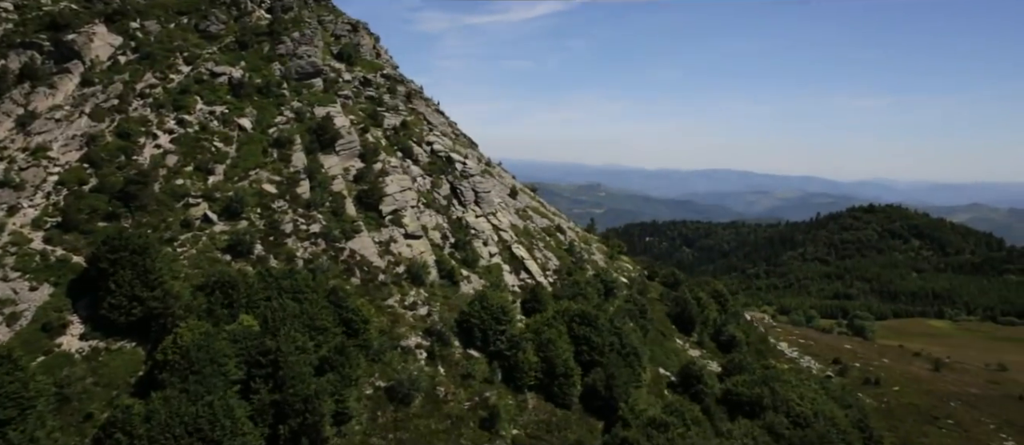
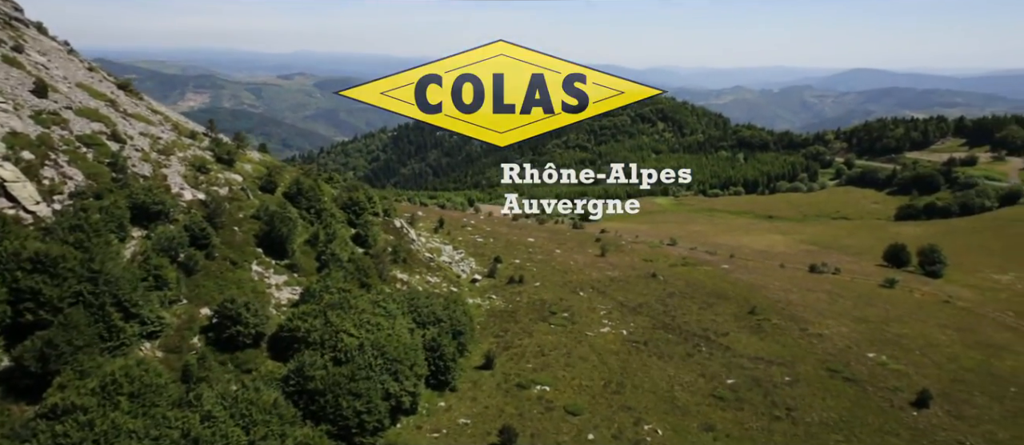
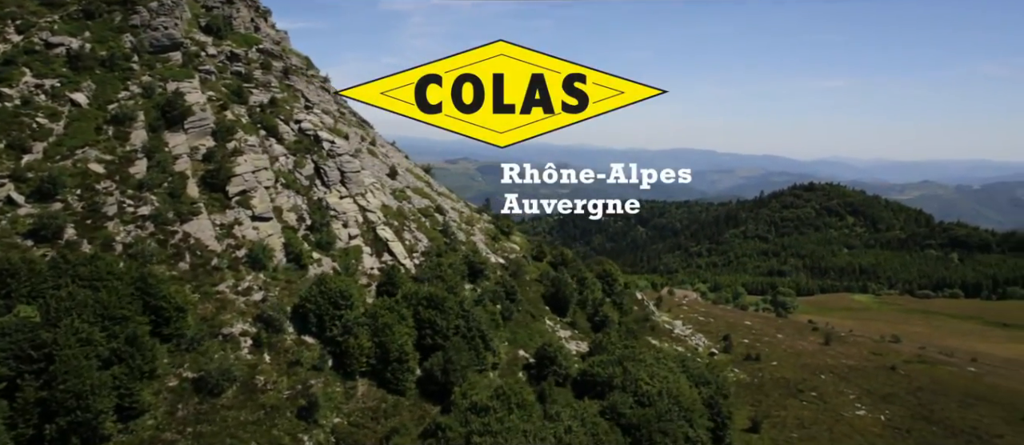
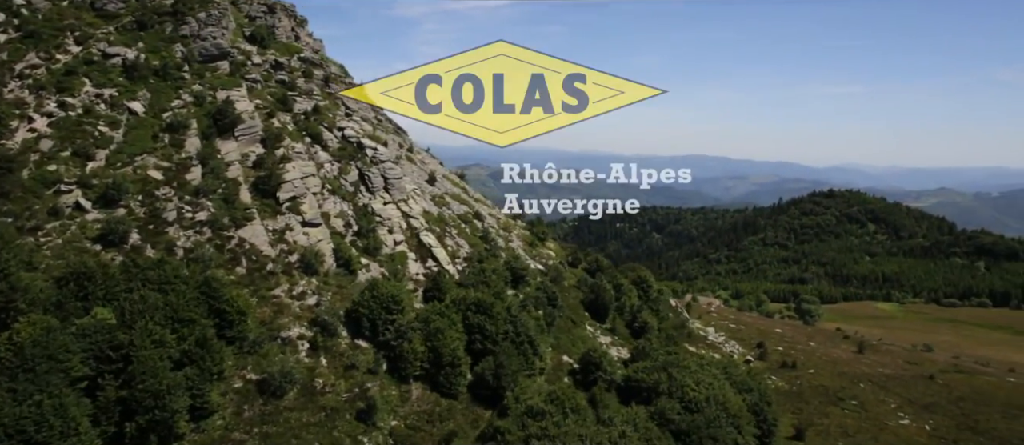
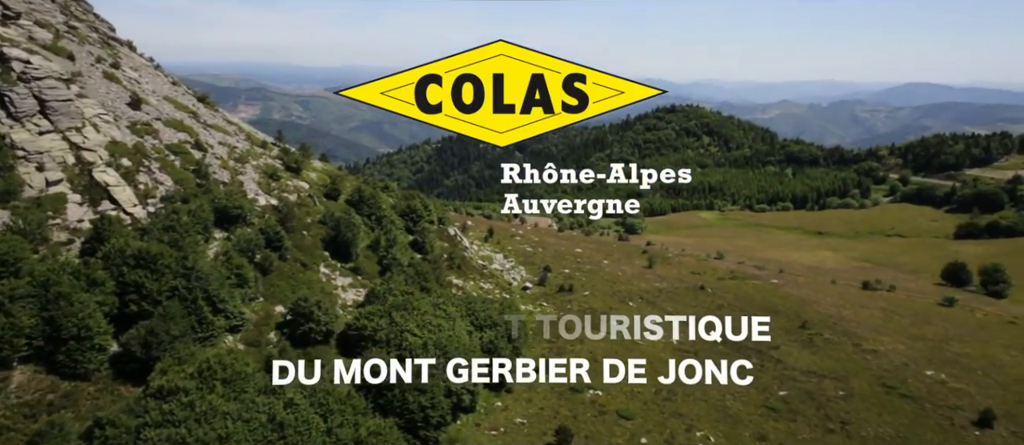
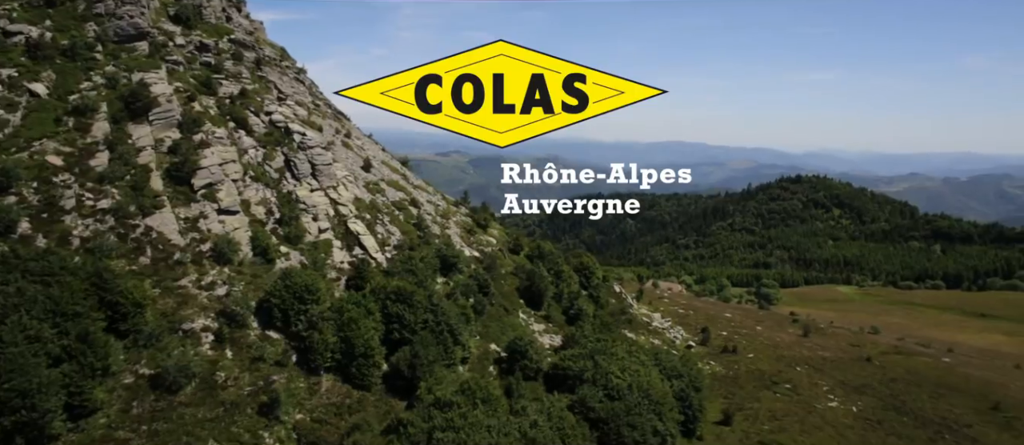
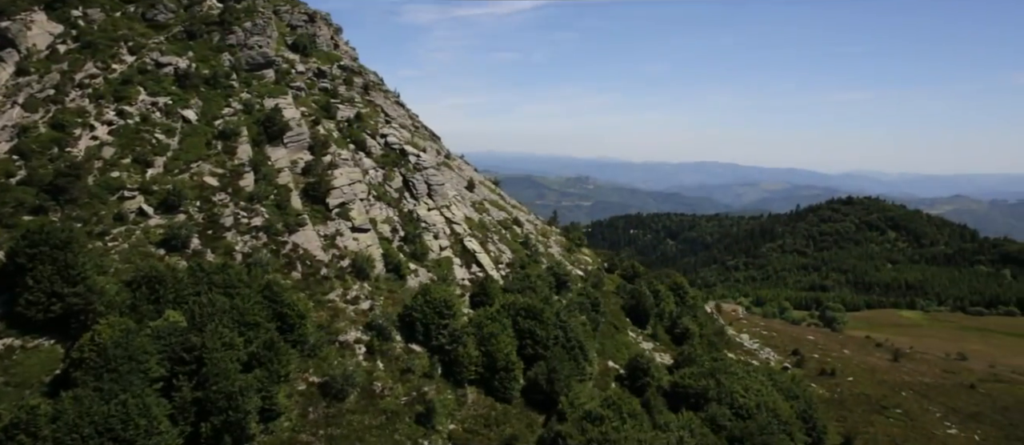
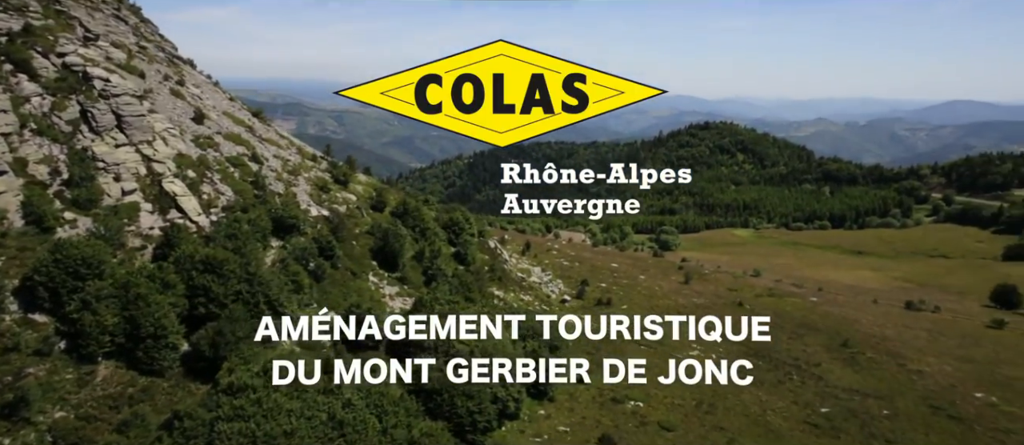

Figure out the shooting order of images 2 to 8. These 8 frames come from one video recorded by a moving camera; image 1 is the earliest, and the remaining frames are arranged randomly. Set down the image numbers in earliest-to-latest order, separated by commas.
7, 4, 3, 6, 8, 5, 2
